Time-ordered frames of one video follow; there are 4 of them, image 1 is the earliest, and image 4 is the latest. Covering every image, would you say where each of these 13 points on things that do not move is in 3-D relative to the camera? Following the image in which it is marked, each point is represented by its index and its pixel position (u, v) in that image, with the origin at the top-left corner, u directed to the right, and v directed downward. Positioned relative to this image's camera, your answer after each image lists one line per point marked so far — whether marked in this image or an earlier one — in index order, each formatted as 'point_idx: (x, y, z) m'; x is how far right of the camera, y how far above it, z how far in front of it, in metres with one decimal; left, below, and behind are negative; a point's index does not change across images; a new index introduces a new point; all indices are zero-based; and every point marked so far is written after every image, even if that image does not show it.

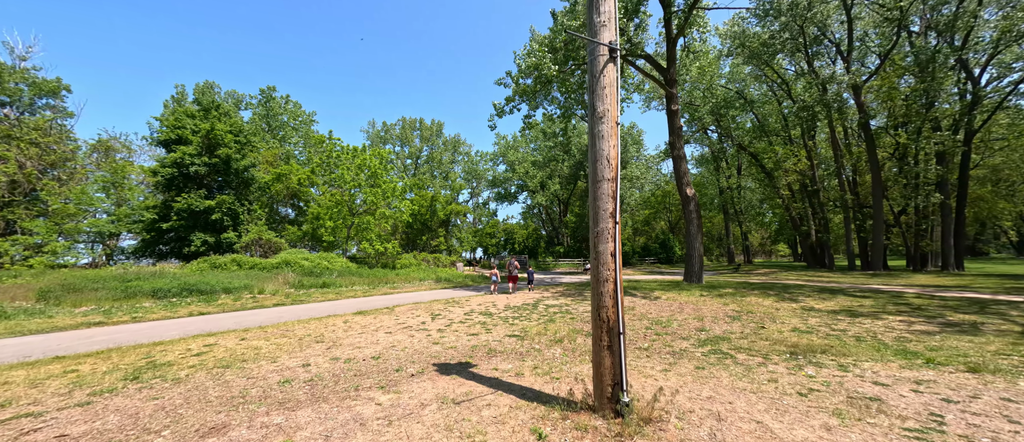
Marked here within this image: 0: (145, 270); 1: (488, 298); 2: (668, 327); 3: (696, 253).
0: (-17.6, -2.3, +17.8) m
1: (-0.8, -2.8, +13.0) m
2: (+3.3, -2.3, +7.9) m
3: (+9.0, -1.6, +18.2) m
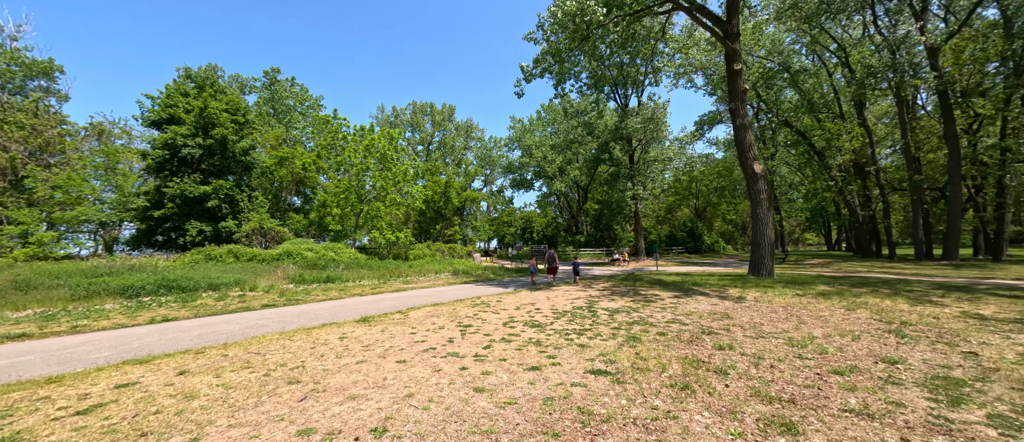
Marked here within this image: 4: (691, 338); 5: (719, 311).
0: (-16.2, -1.7, +15.6) m
1: (+0.4, -2.2, +10.4) m
2: (+4.4, -1.8, +5.1) m
3: (+10.4, -0.8, +15.3) m
4: (+3.0, -1.9, +6.1) m
5: (+4.8, -2.1, +8.6) m
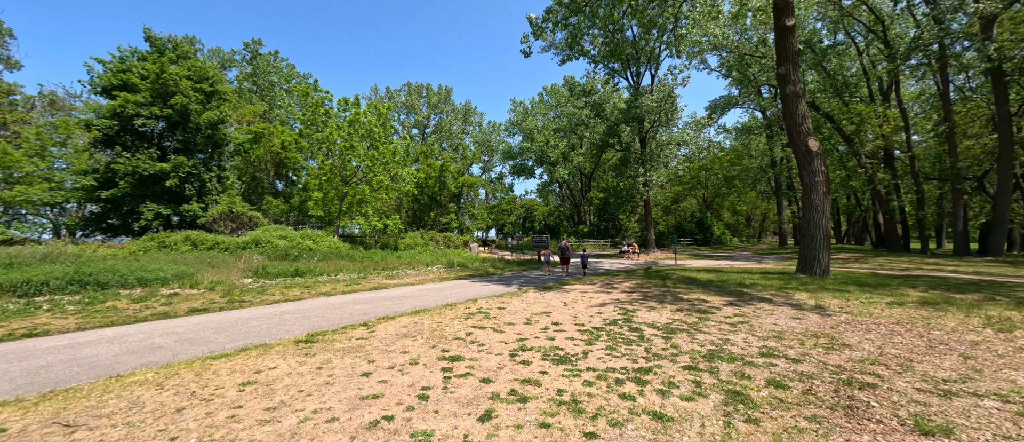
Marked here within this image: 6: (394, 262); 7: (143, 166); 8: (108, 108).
0: (-16.1, -1.0, +12.9) m
1: (+0.5, -1.8, +7.8) m
2: (+4.6, -1.6, +2.6) m
3: (+10.5, -0.4, +12.7) m
4: (+3.1, -1.7, +3.5) m
5: (+4.9, -1.8, +6.0) m
6: (-5.9, -2.1, +18.6) m
7: (-19.7, +2.9, +19.8) m
8: (-21.5, +5.9, +19.8) m
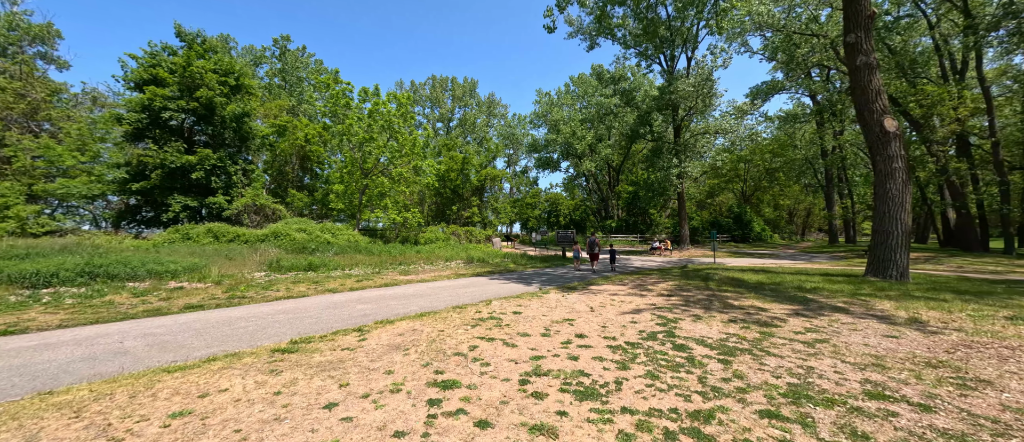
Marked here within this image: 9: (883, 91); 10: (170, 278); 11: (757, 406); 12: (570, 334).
0: (-15.4, -0.7, +13.0) m
1: (+0.8, -1.7, +6.7) m
2: (+4.5, -1.6, +1.1) m
3: (+11.2, -0.2, +10.8) m
4: (+3.1, -1.6, +2.2) m
5: (+5.1, -1.7, +4.6) m
6: (-4.8, -1.7, +17.9) m
7: (-18.4, +3.4, +20.1) m
8: (-20.2, +6.3, +20.1) m
9: (+11.1, +3.9, +11.1) m
10: (-9.8, -1.6, +10.6) m
11: (+2.1, -1.6, +3.2) m
12: (+0.8, -1.6, +5.4) m
